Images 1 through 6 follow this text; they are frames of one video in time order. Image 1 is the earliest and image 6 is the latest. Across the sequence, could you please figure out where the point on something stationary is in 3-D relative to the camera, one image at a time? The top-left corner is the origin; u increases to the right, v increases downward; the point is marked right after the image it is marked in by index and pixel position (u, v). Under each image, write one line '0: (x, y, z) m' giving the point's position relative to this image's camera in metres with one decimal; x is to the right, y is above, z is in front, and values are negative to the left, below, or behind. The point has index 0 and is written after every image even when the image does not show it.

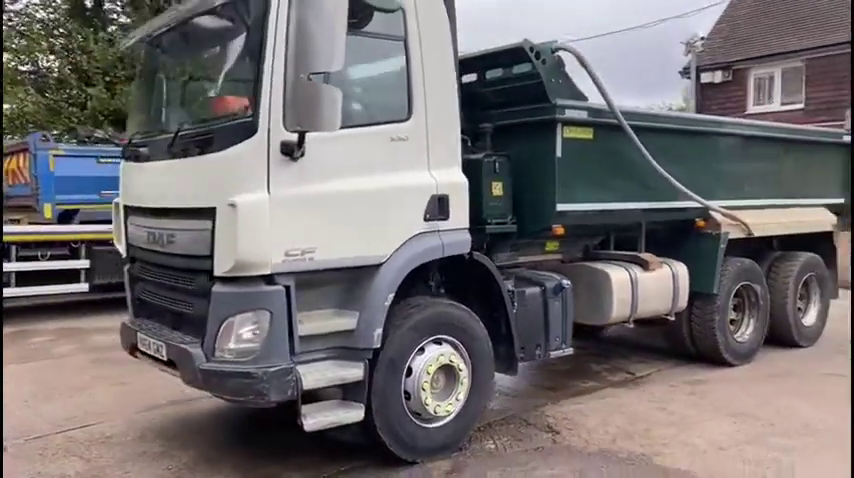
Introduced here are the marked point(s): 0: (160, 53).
0: (-2.0, +1.4, +5.6) m
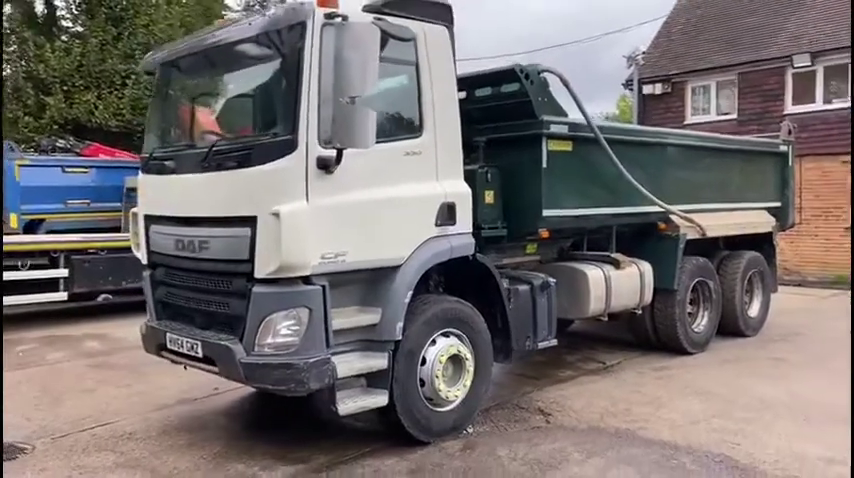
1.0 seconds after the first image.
0: (-2.0, +1.3, +6.0) m
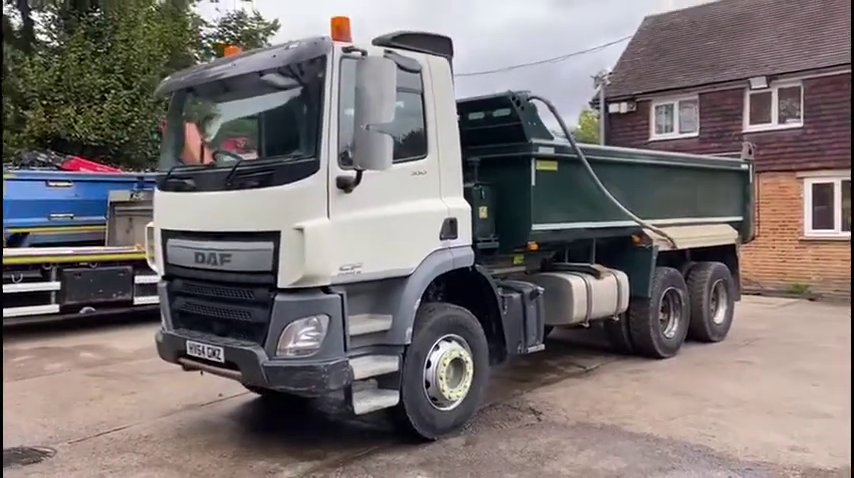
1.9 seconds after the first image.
0: (-2.0, +1.2, +6.4) m
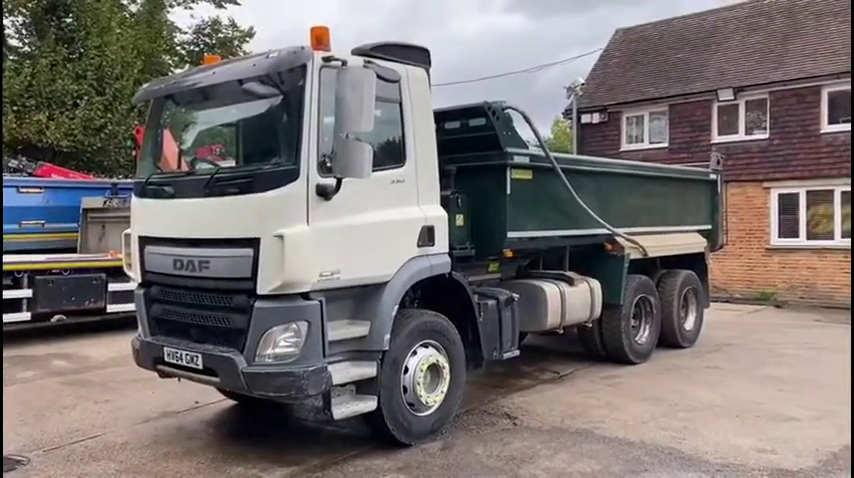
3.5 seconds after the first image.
0: (-2.2, +1.2, +6.4) m
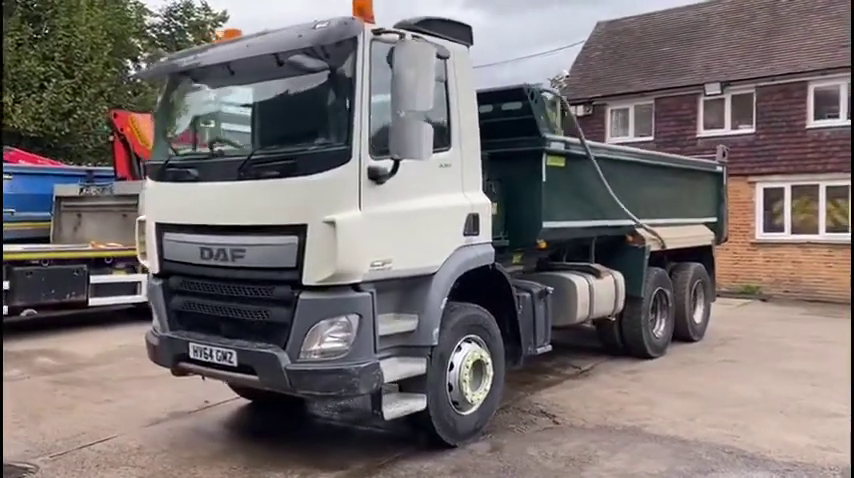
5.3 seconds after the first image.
0: (-1.8, +1.3, +5.9) m
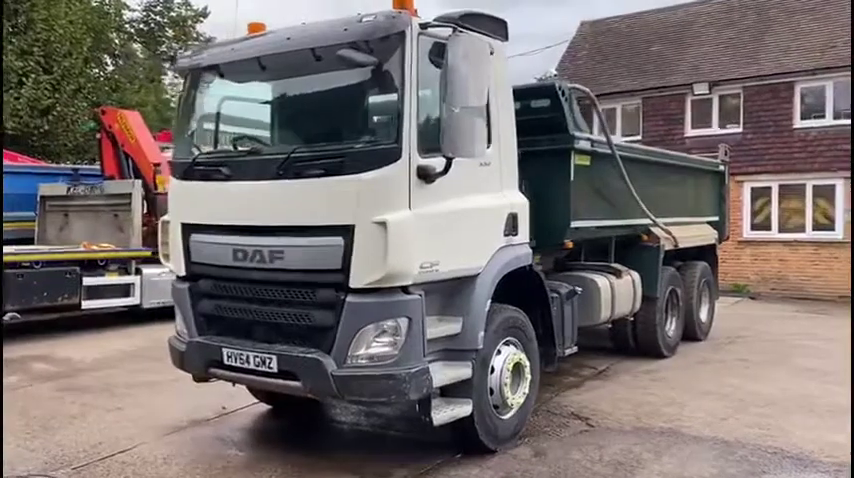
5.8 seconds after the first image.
0: (-1.6, +1.3, +5.7) m
